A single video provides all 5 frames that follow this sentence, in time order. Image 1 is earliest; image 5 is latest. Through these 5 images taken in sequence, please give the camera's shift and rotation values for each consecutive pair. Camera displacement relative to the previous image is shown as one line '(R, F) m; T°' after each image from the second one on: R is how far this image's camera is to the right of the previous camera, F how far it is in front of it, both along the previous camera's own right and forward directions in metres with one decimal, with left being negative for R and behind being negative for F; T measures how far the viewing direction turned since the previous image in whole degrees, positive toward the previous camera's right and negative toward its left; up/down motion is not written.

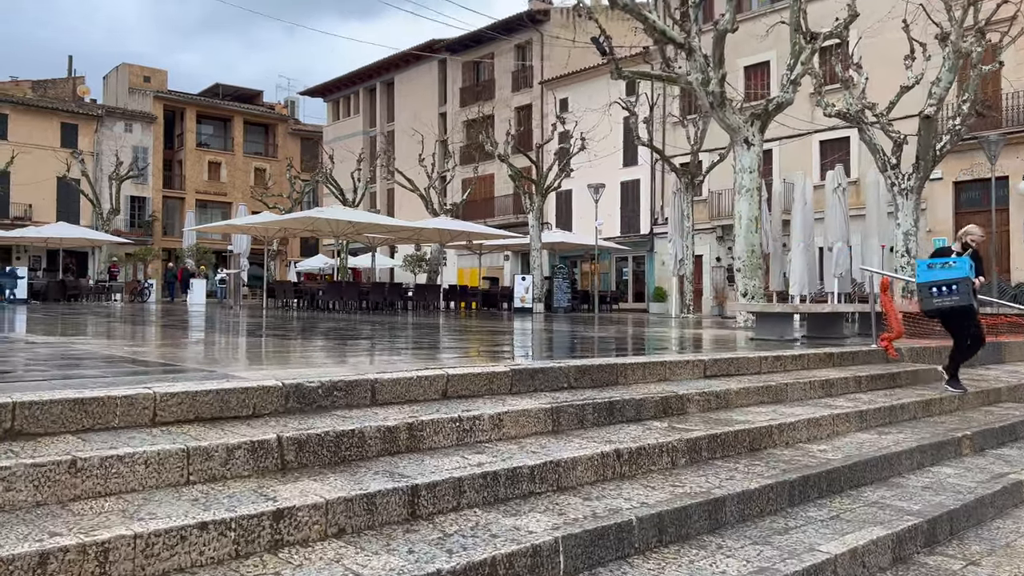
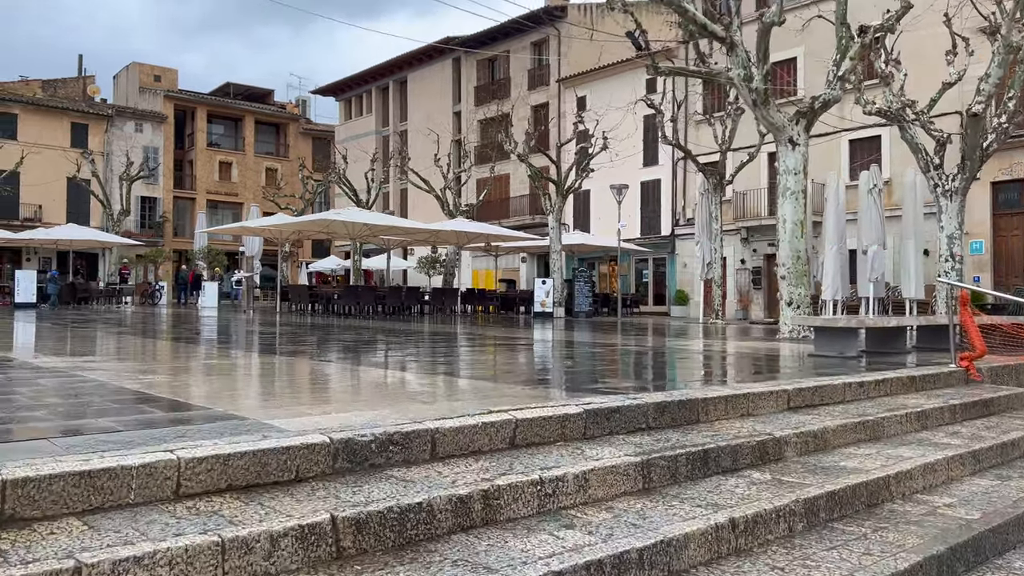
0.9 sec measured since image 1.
(-0.3, +0.6) m; -1°
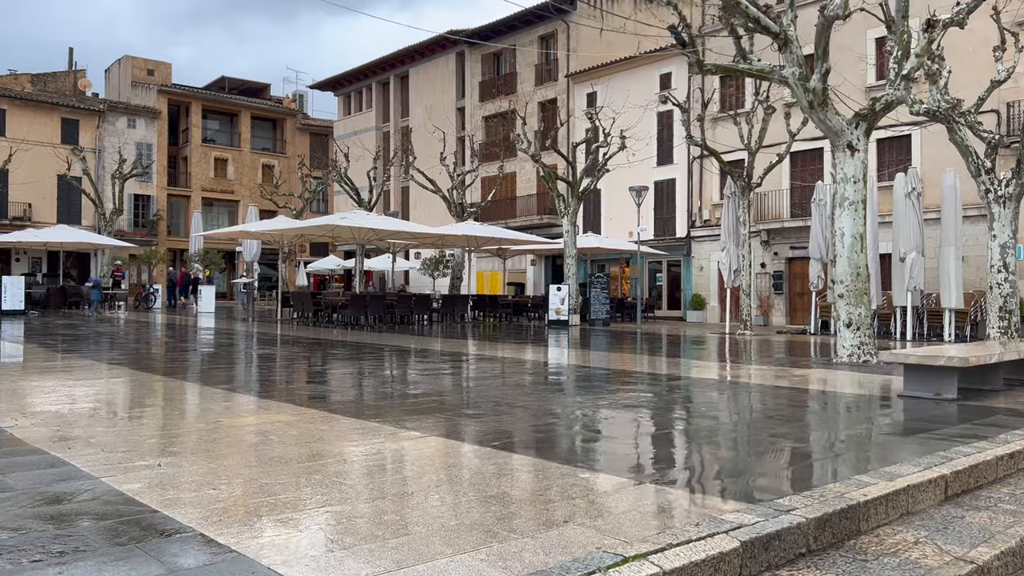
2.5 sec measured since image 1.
(-0.5, +1.0) m; 0°
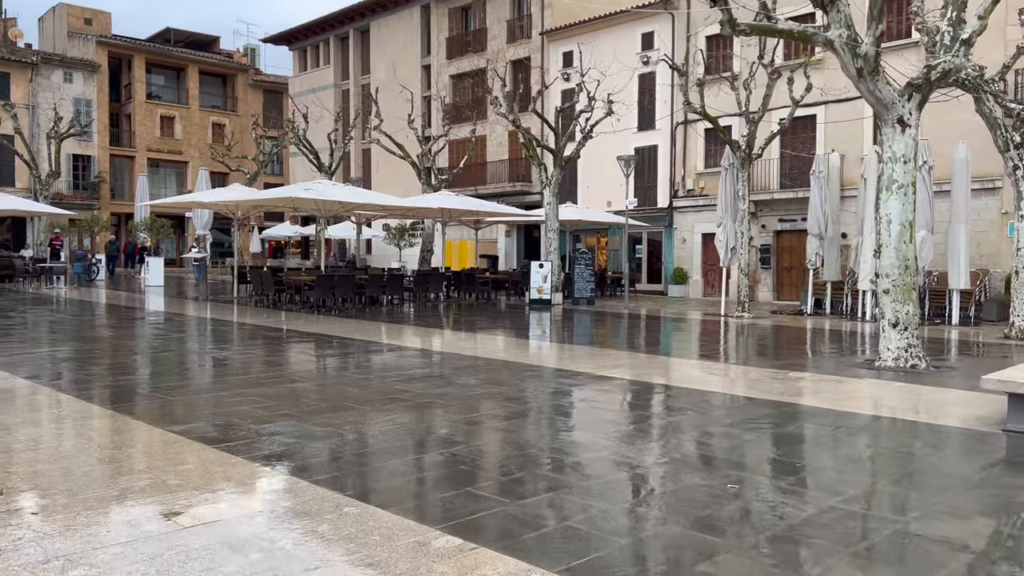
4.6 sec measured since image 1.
(-0.5, +1.4) m; +3°
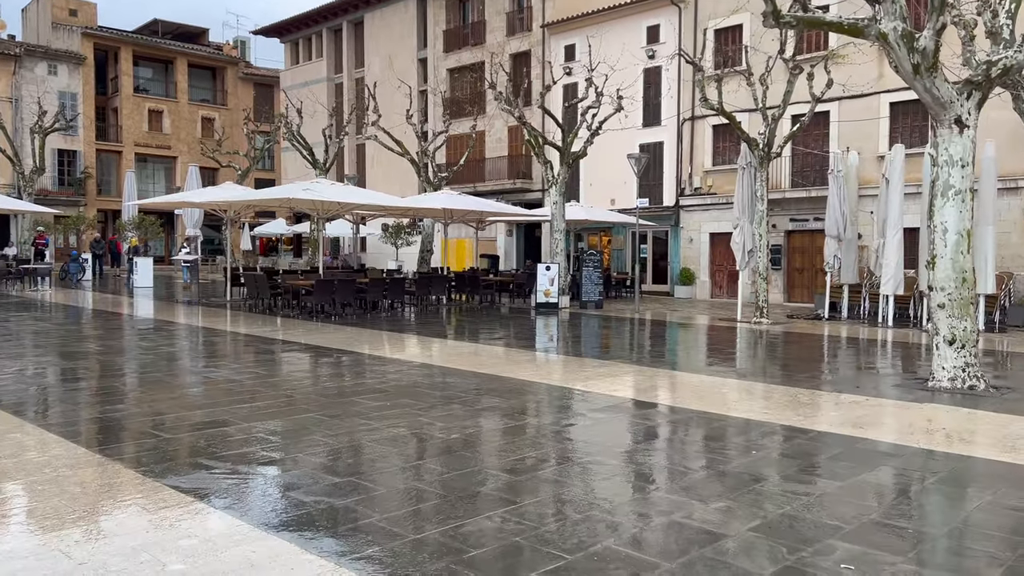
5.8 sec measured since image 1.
(-0.4, +0.8) m; +1°
